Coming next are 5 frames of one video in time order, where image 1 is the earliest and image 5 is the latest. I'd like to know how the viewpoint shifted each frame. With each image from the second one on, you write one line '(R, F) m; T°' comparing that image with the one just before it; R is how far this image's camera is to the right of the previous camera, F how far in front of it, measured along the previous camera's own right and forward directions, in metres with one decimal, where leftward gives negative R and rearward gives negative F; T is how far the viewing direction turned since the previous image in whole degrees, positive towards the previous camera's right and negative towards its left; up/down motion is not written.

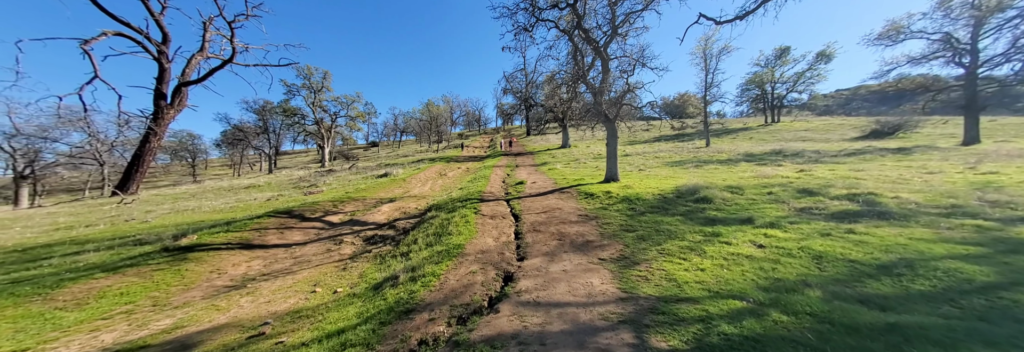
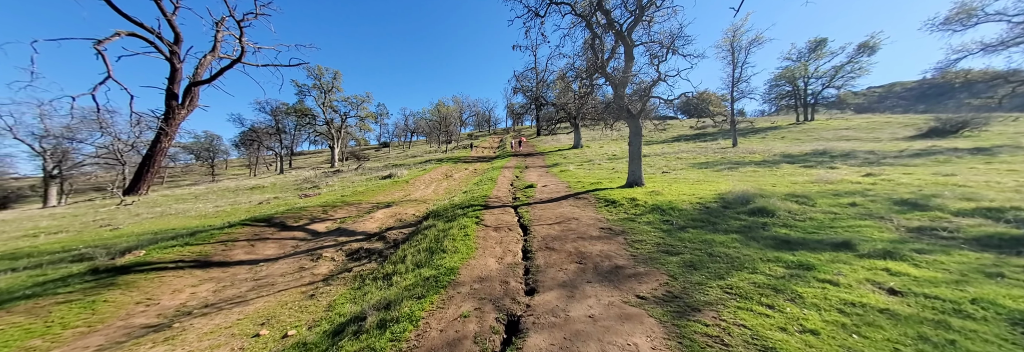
(+0.1, +1.6) m; -3°
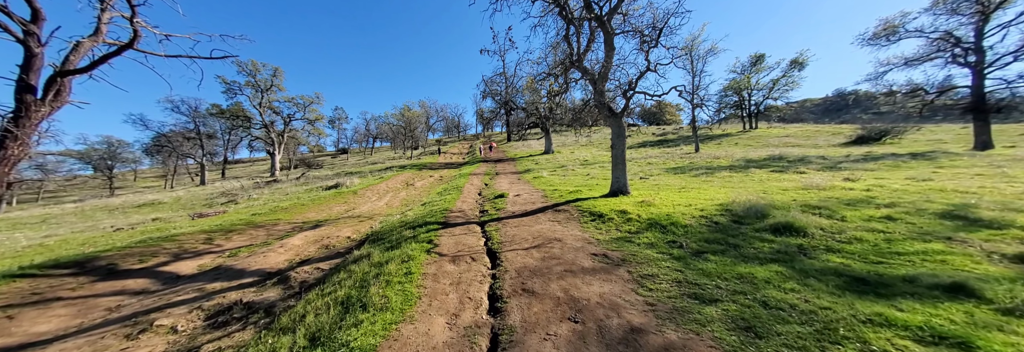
(+0.1, +2.2) m; +7°
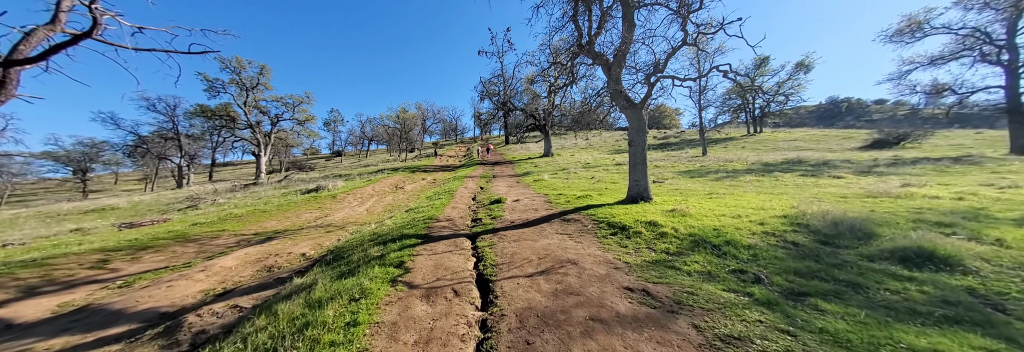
(0.0, +2.0) m; 0°
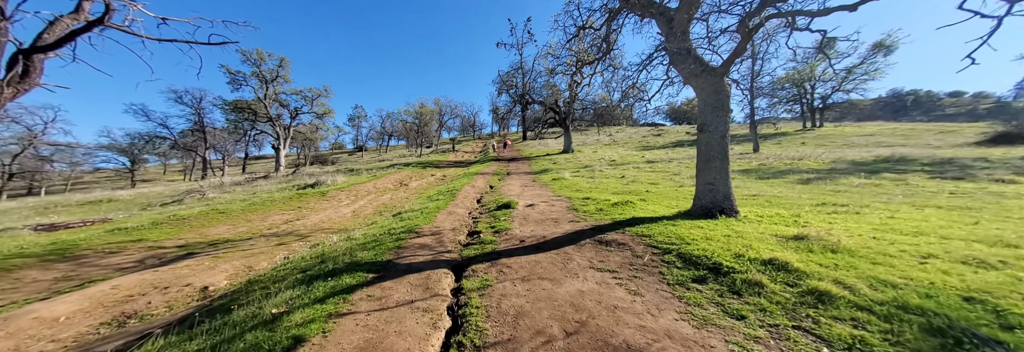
(+0.2, +3.2) m; -5°
